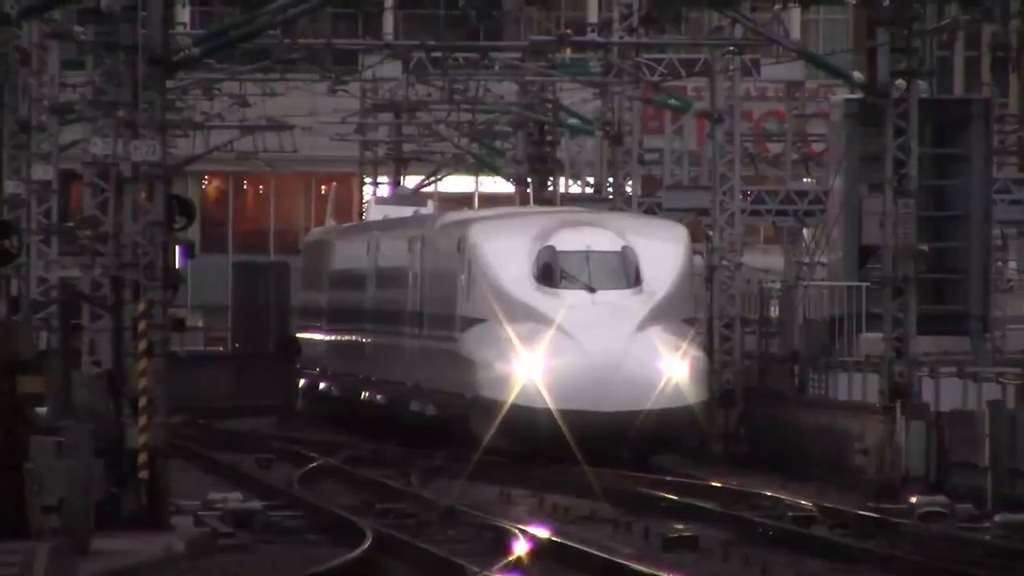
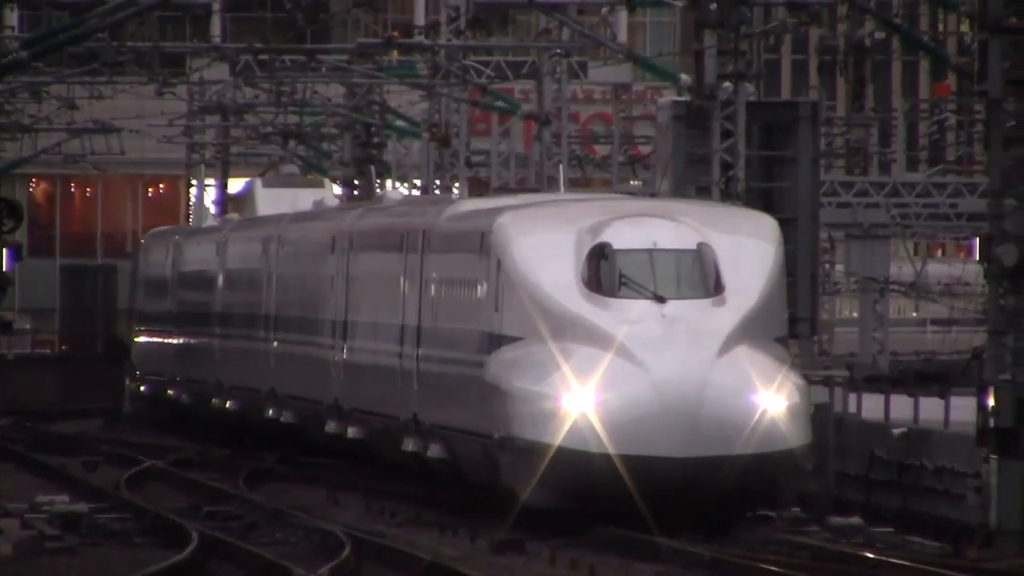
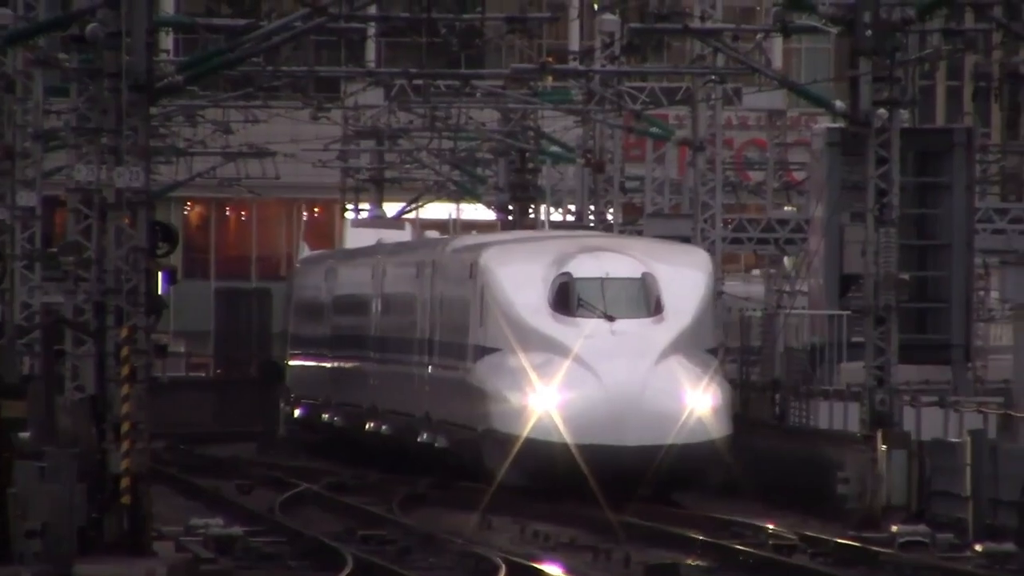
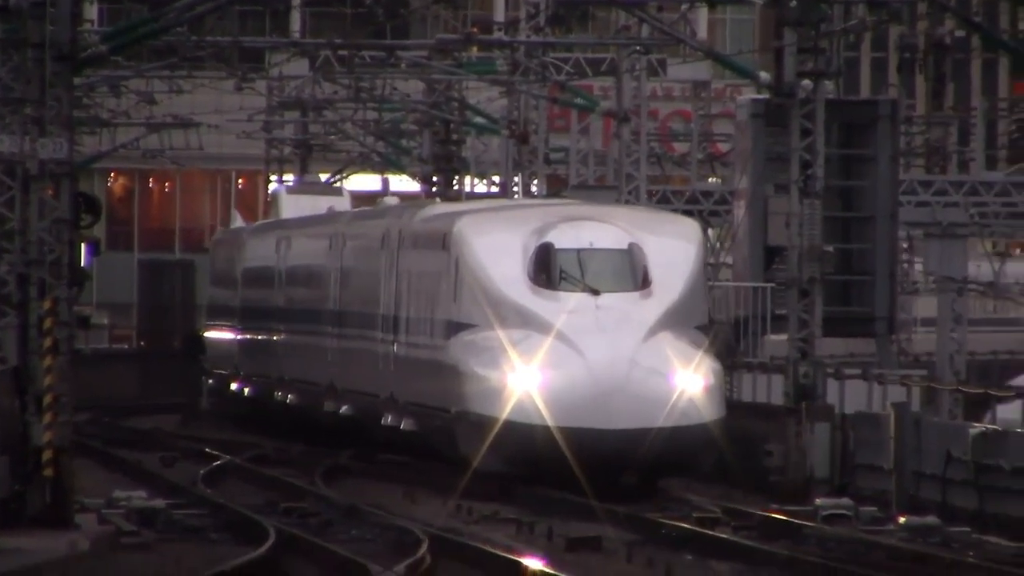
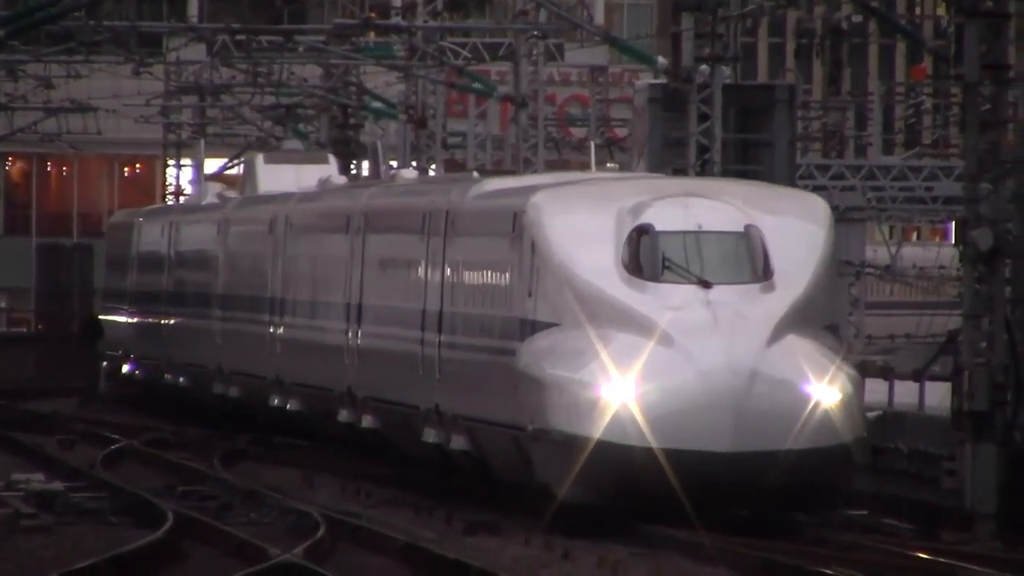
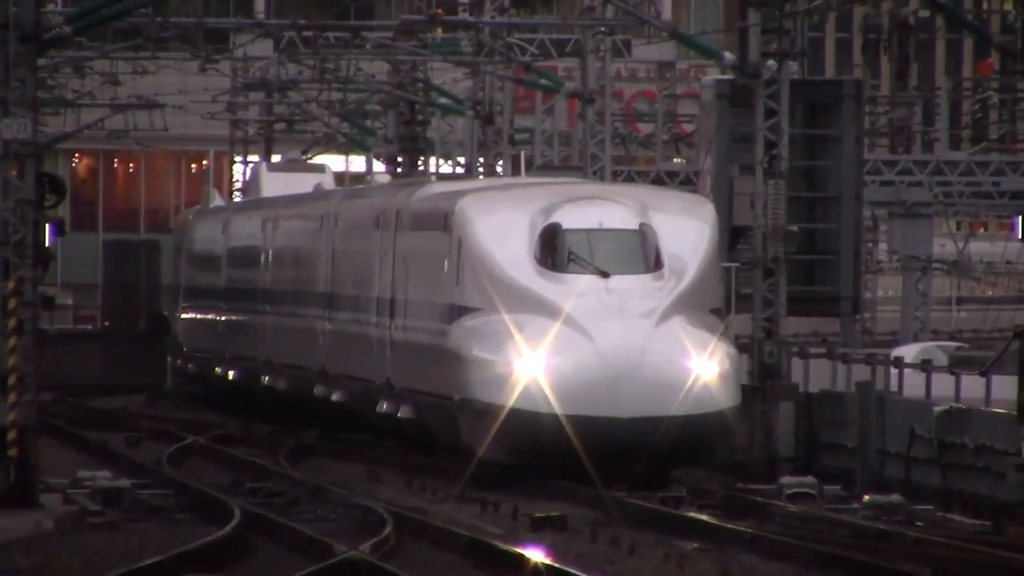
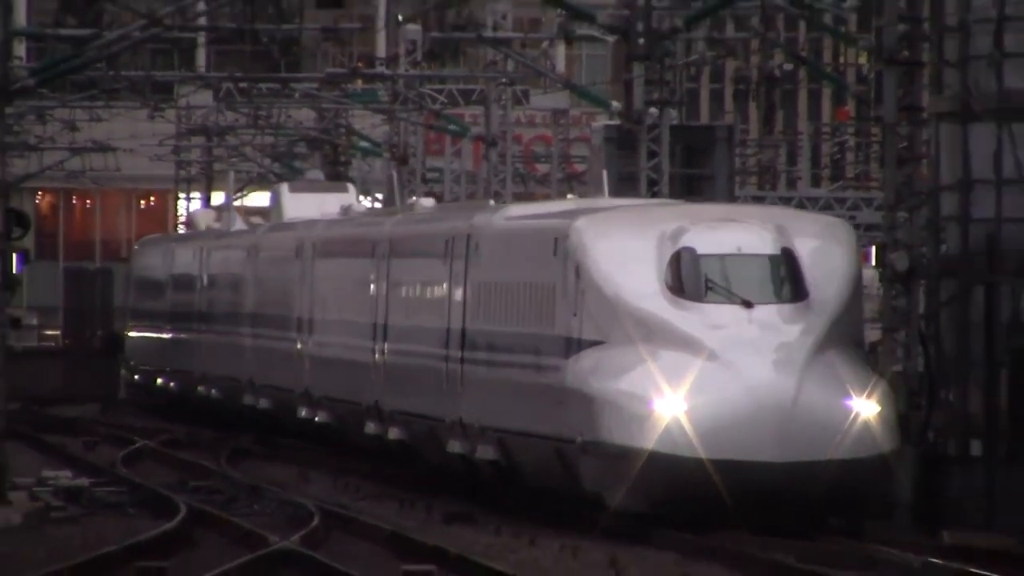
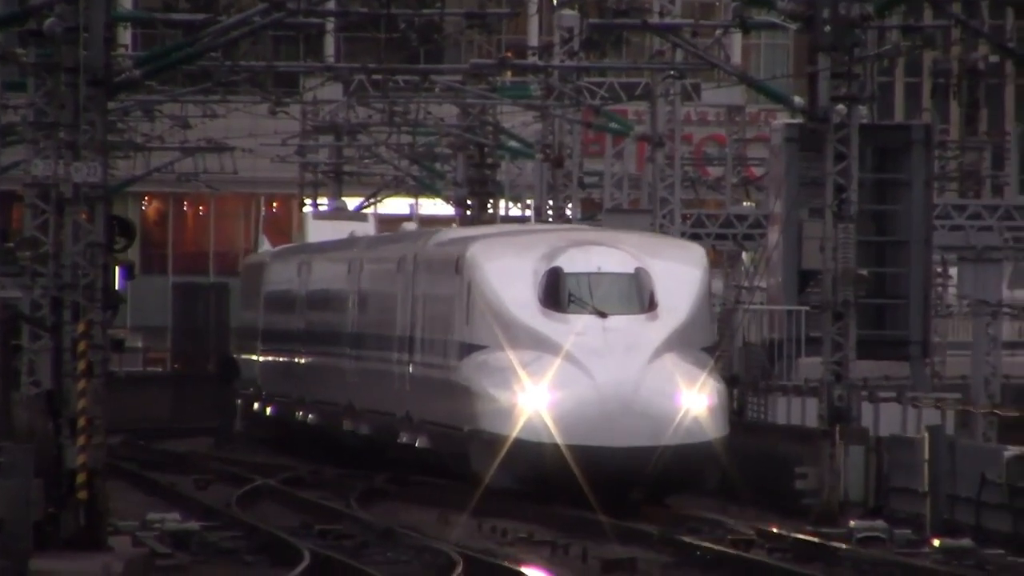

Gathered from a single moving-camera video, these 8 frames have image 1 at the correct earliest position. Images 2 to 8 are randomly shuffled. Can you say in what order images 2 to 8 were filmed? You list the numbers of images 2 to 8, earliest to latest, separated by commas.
3, 8, 4, 6, 2, 5, 7
